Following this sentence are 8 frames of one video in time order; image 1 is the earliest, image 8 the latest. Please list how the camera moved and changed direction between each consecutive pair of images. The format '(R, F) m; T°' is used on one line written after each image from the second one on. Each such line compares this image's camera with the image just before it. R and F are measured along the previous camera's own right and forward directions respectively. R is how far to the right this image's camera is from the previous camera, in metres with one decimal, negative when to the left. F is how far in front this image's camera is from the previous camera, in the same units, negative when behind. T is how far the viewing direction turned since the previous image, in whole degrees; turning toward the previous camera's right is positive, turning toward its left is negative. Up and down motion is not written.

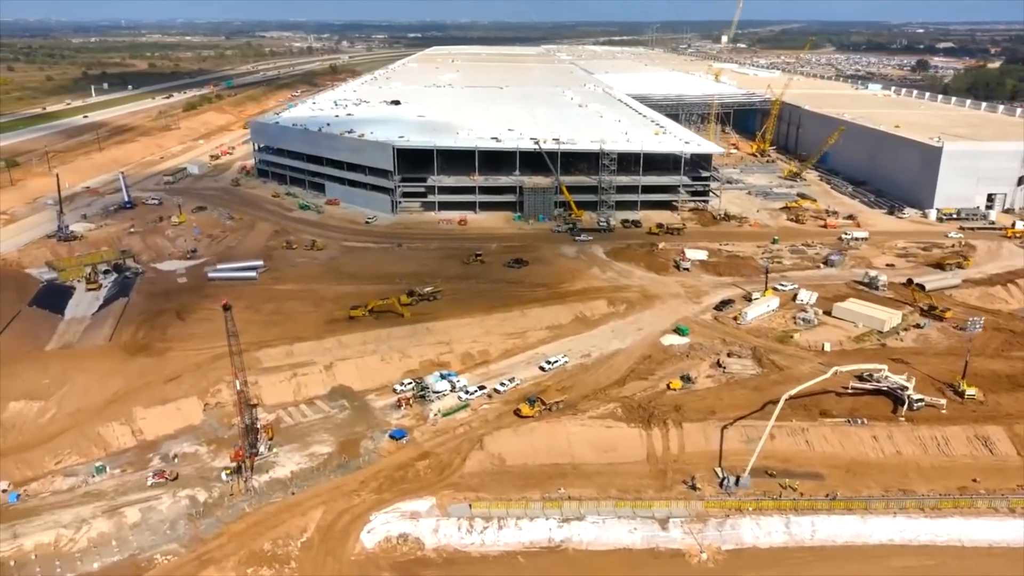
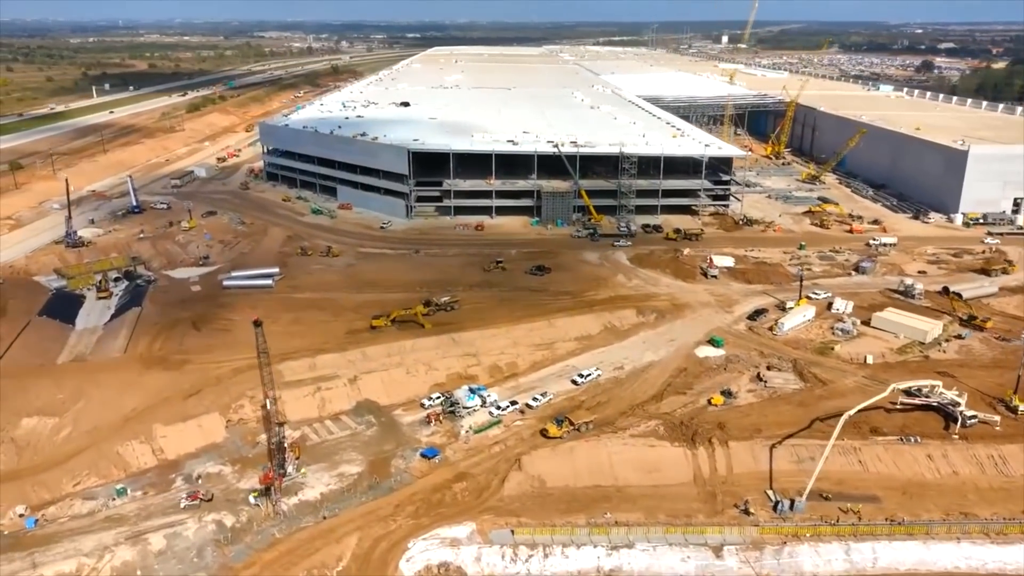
(-1.1, +1.0) m; 0°
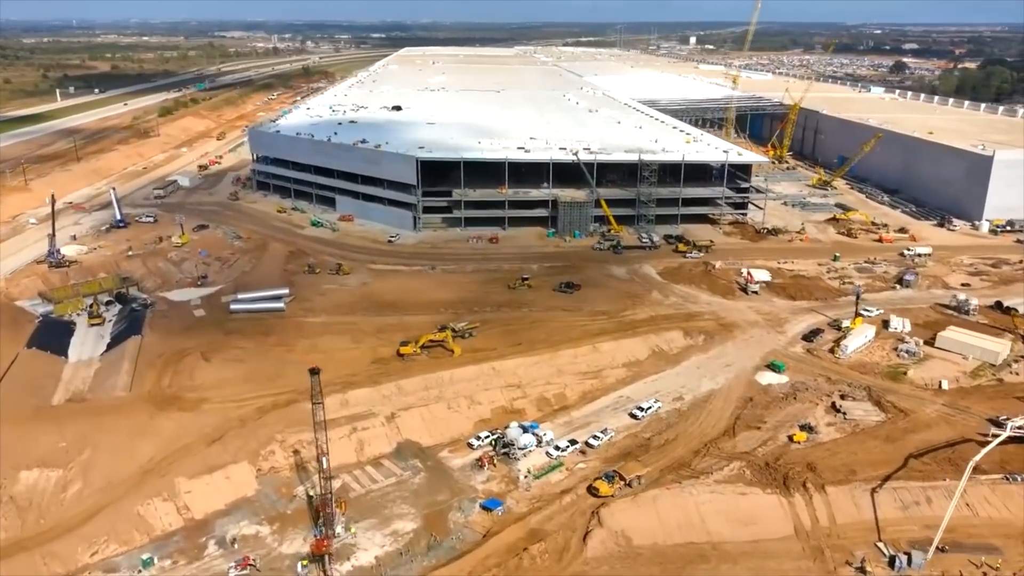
(-2.5, +2.3) m; +2°
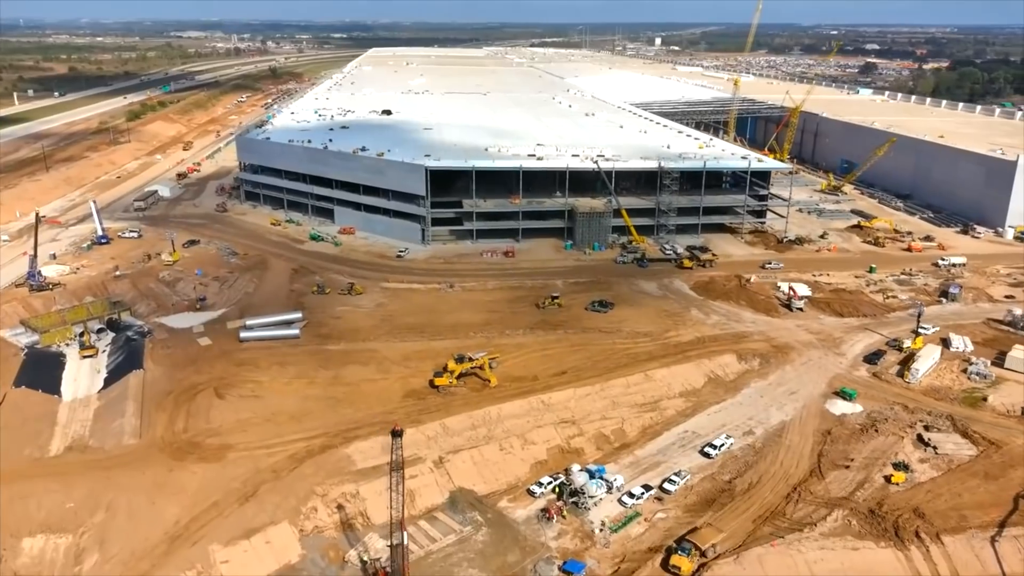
(-2.5, +2.3) m; +3°
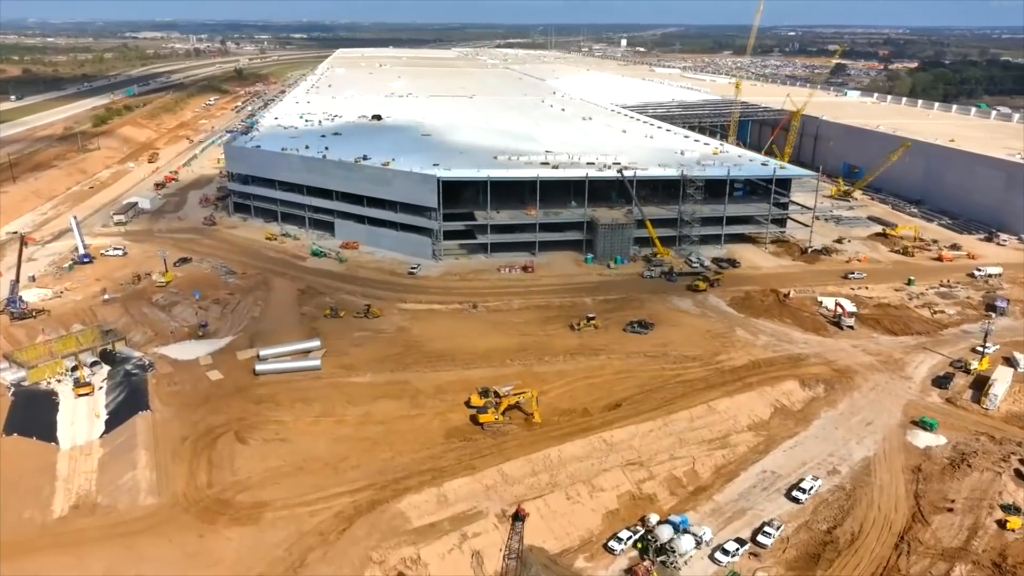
(-2.5, +2.3) m; +3°
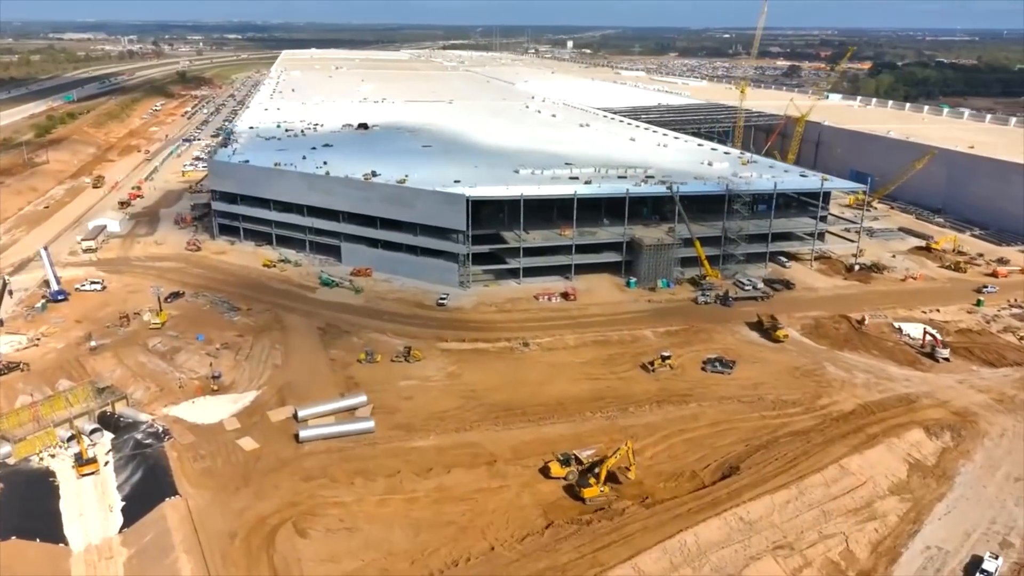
(-3.9, +3.7) m; +4°
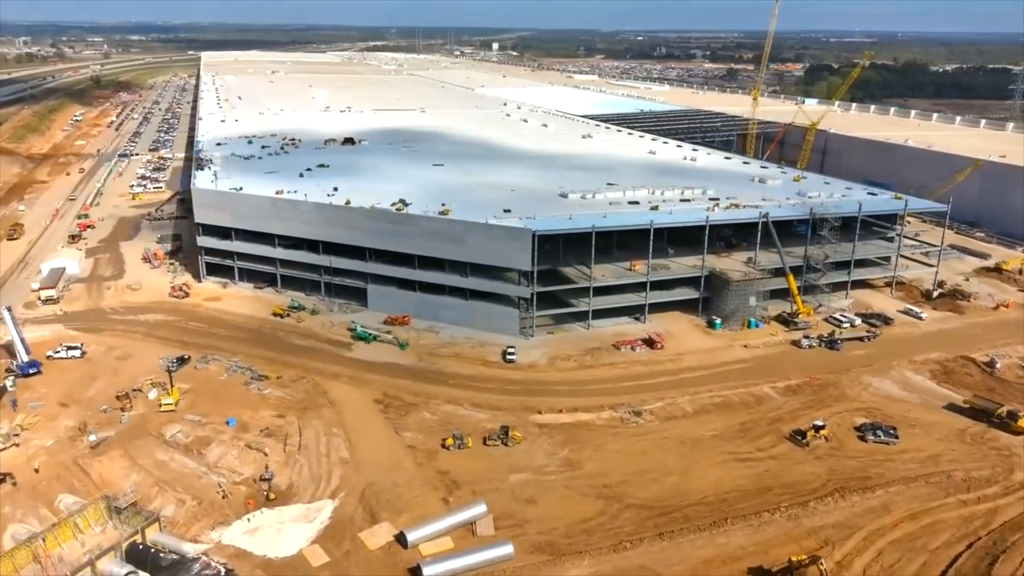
(-5.3, +5.2) m; +6°
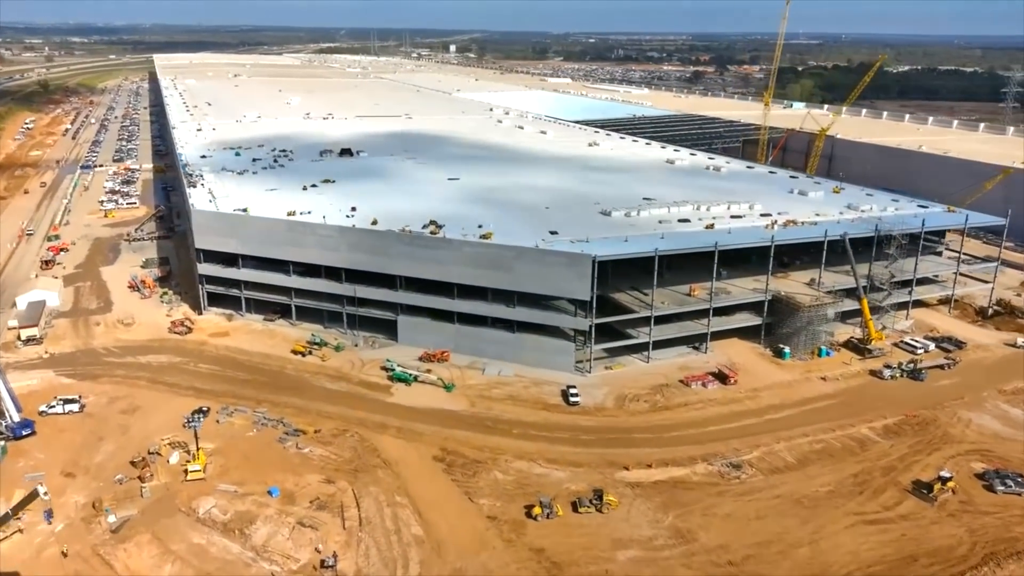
(-3.1, +2.9) m; +3°
